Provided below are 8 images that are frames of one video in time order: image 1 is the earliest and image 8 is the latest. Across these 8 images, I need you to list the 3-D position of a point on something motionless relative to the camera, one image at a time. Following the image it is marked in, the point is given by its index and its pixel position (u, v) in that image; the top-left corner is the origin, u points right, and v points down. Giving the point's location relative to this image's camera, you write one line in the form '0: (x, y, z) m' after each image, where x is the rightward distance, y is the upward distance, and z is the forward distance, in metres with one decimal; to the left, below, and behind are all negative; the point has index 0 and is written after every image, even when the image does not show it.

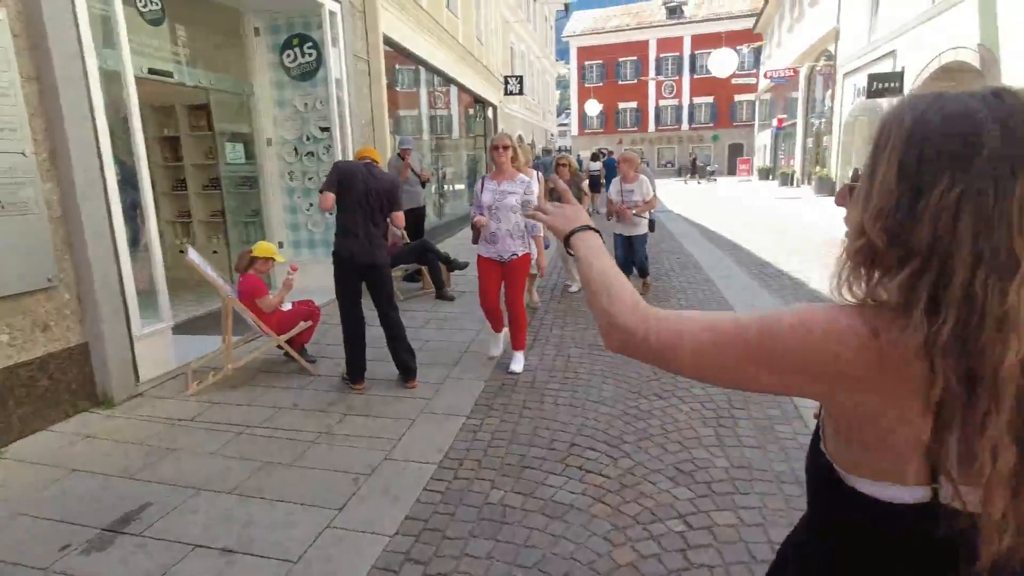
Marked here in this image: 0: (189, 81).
0: (-3.5, +2.2, +6.4) m
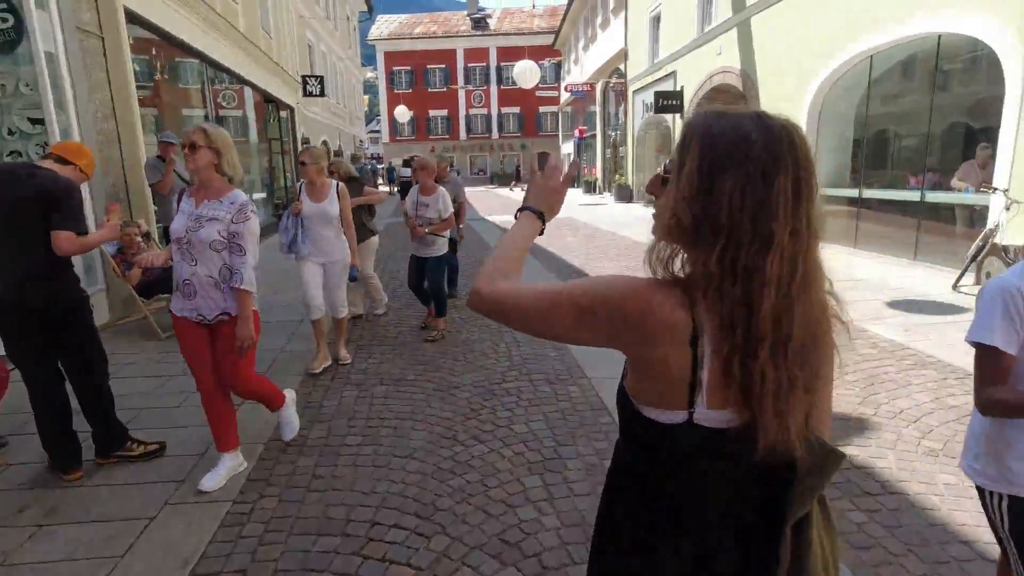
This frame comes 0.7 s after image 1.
0: (-5.4, +1.8, +4.4) m
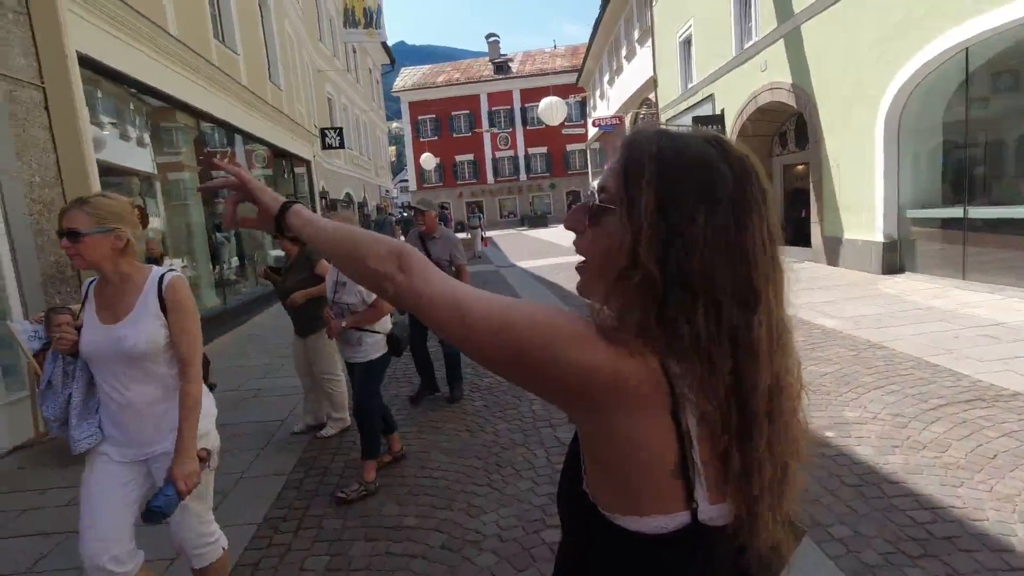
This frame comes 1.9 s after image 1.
0: (-5.3, +1.0, +3.5) m
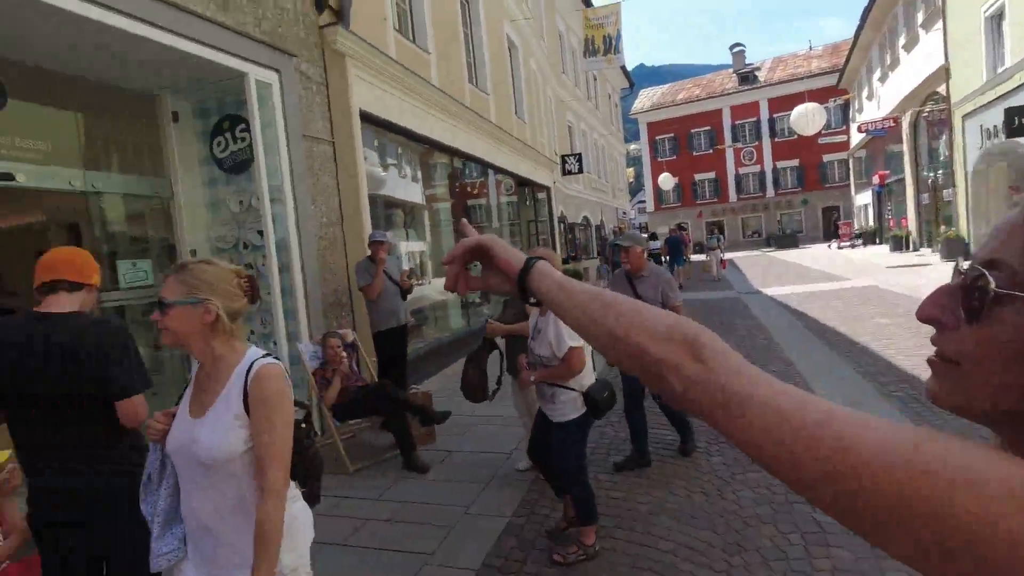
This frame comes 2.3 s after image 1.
0: (-3.6, +0.8, +5.1) m
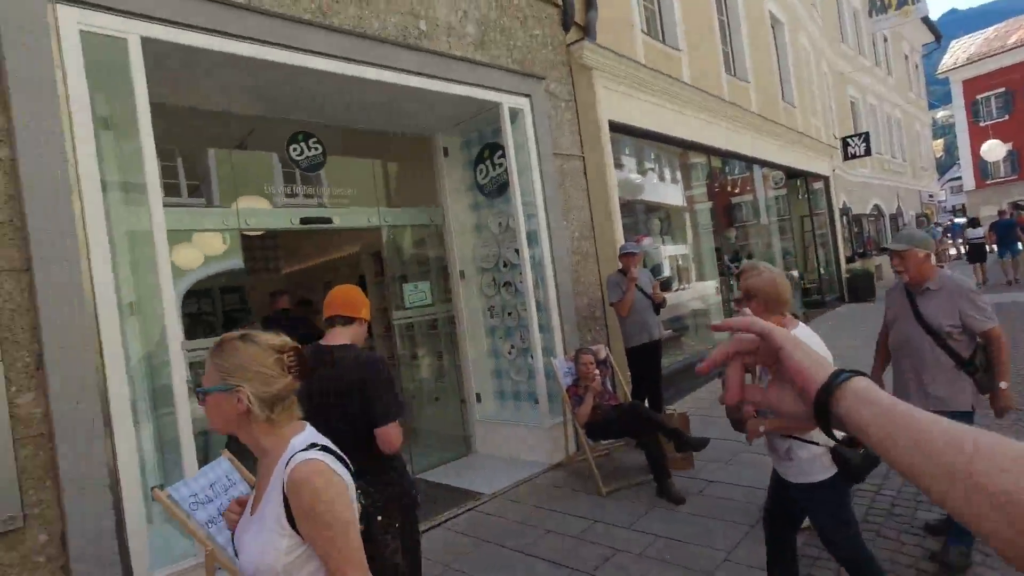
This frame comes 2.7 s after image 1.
0: (-1.2, +0.7, +5.9) m
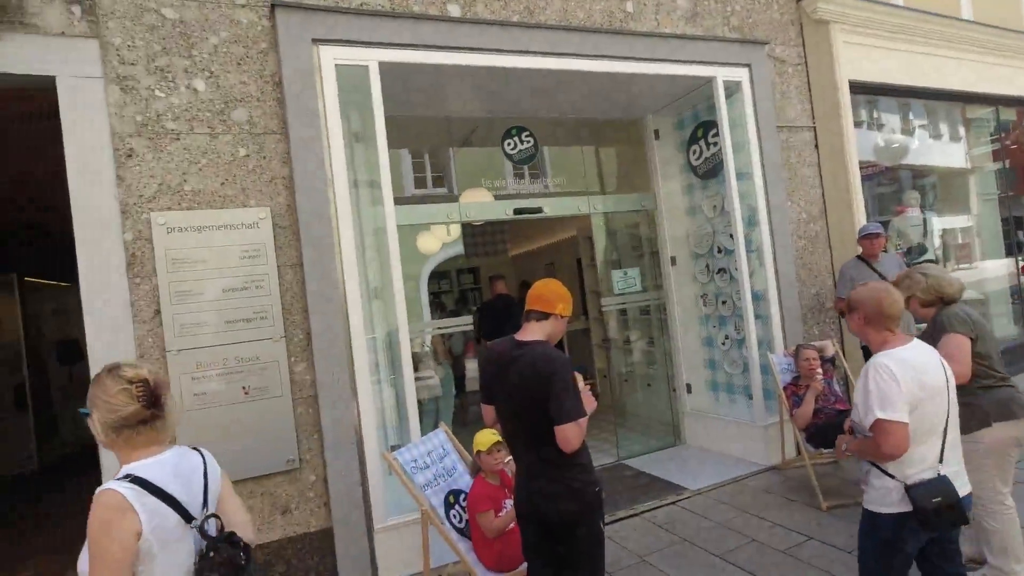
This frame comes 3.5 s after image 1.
0: (+0.9, +0.8, +6.0) m
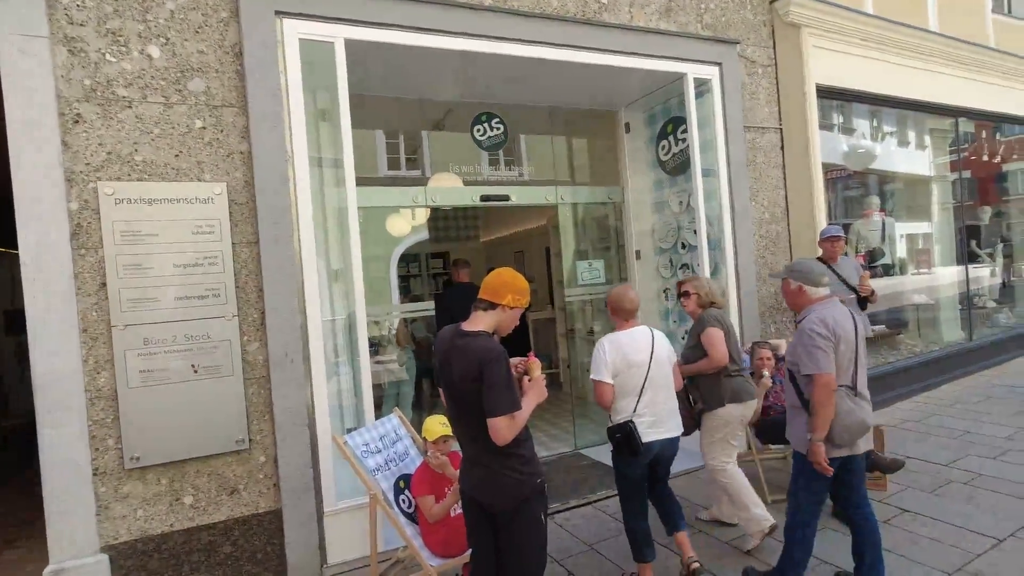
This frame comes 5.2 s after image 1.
0: (+0.6, +0.9, +6.0) m
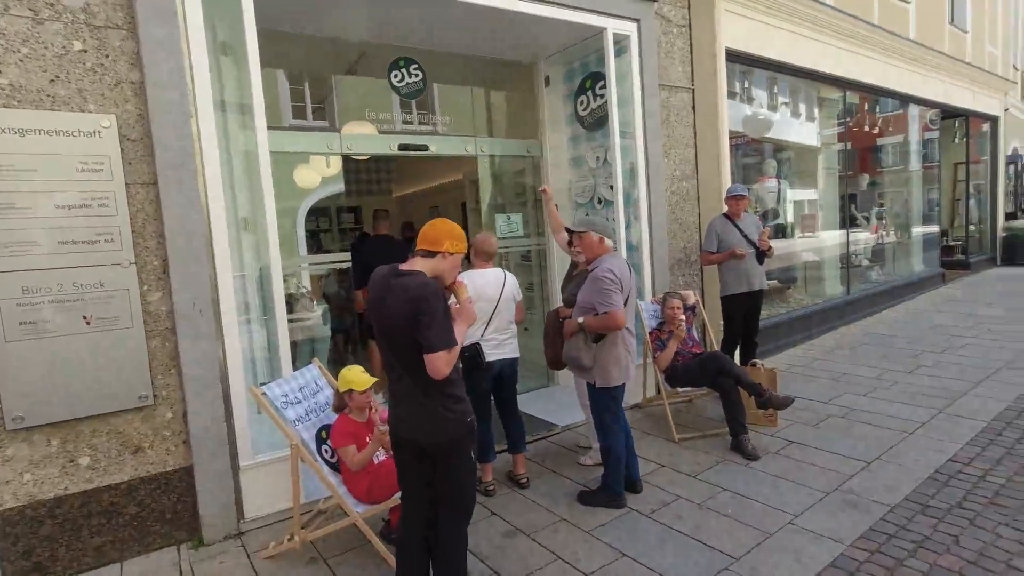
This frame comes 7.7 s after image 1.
0: (-0.3, +1.4, +6.0) m
